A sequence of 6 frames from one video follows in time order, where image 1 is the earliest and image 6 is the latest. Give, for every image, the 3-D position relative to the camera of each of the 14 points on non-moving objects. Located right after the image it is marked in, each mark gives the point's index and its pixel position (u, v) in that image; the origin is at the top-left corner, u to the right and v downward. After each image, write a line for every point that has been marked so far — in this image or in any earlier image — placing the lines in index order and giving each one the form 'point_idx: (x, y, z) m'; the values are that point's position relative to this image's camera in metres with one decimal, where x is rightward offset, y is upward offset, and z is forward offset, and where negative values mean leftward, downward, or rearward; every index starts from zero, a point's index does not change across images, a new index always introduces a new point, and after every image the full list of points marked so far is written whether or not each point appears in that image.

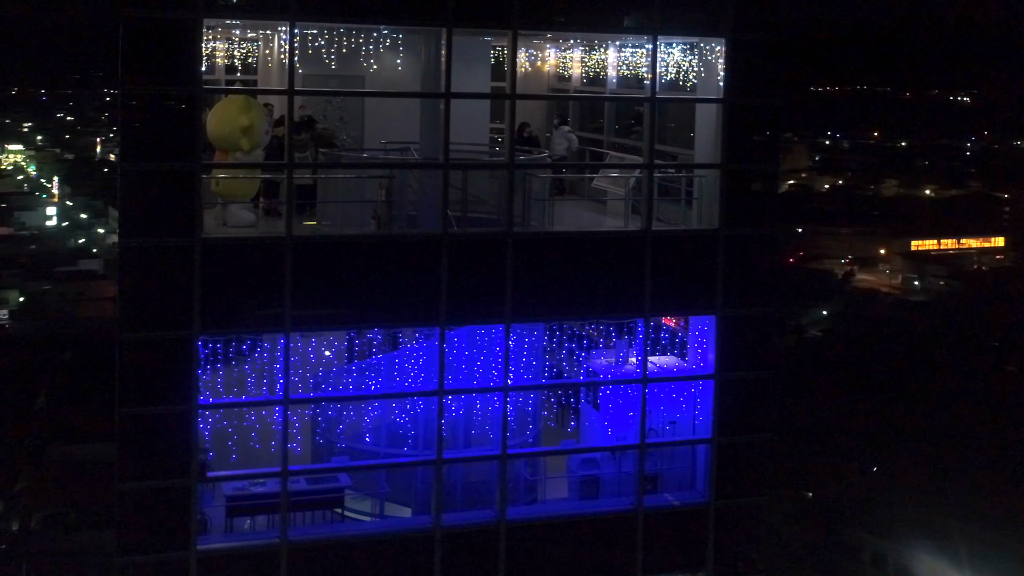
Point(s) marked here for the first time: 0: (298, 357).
0: (-2.7, -0.9, +13.2) m
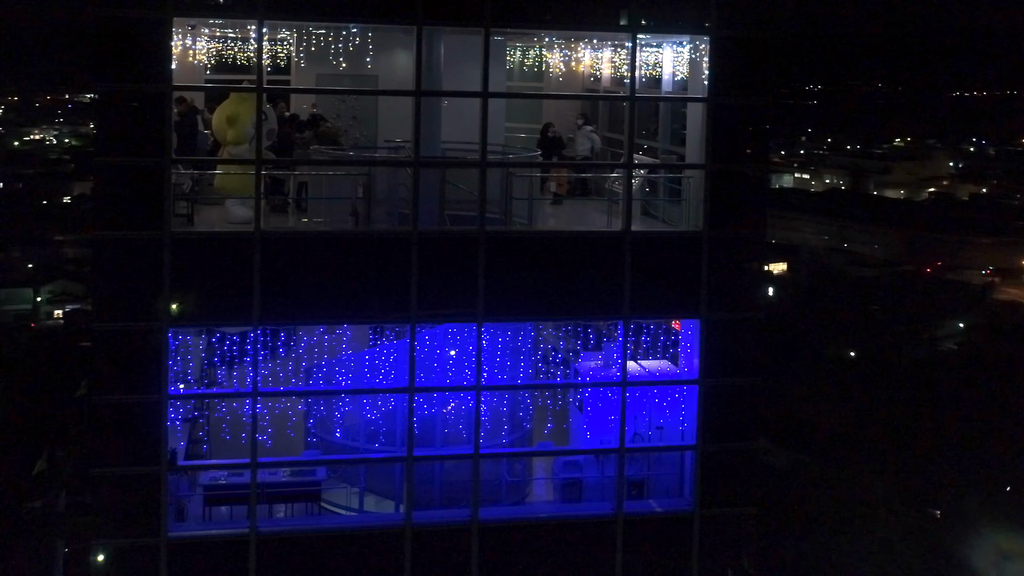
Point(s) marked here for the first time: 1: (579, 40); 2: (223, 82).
0: (-3.1, -0.8, +13.4) m
1: (+0.8, +3.3, +13.9) m
2: (-3.6, +2.6, +13.0) m
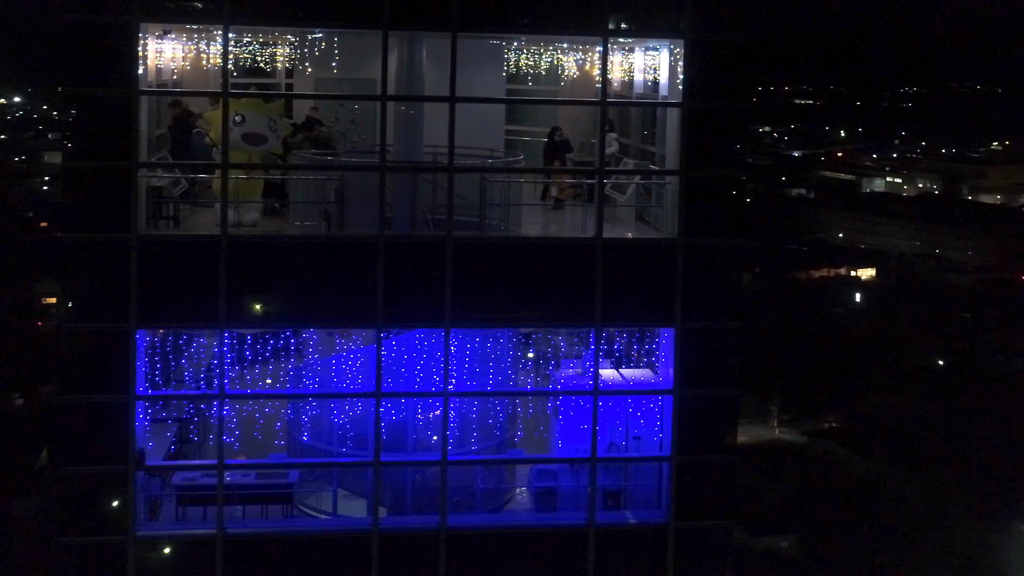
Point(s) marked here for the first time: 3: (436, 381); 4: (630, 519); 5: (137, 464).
0: (-3.6, -0.8, +13.5) m
1: (+0.4, +3.2, +13.7) m
2: (-4.1, +2.5, +13.2) m
3: (-1.0, -1.2, +13.9) m
4: (+1.6, -3.2, +14.5) m
5: (-4.8, -2.3, +13.5) m
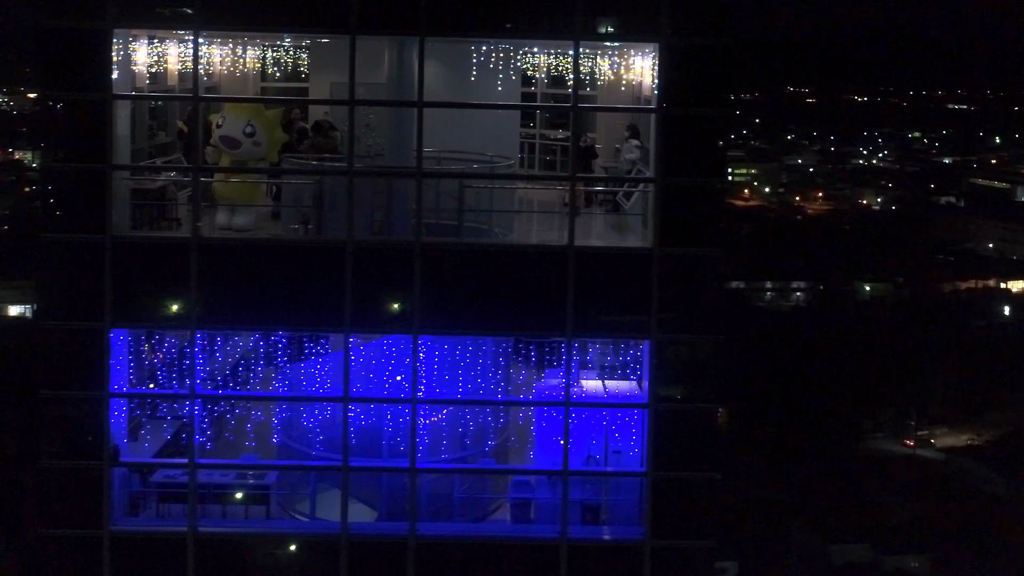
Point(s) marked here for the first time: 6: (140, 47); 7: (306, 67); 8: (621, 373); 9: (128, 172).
0: (-4.0, -0.9, +13.7) m
1: (+0.1, +3.1, +13.5) m
2: (-4.4, +2.5, +13.4) m
3: (-1.4, -1.3, +13.8) m
4: (+1.3, -3.3, +14.2) m
5: (-5.2, -2.3, +13.8) m
6: (-4.8, +3.1, +13.4) m
7: (-2.6, +2.8, +13.5) m
8: (+1.4, -1.1, +14.0) m
9: (-4.9, +1.5, +13.5) m
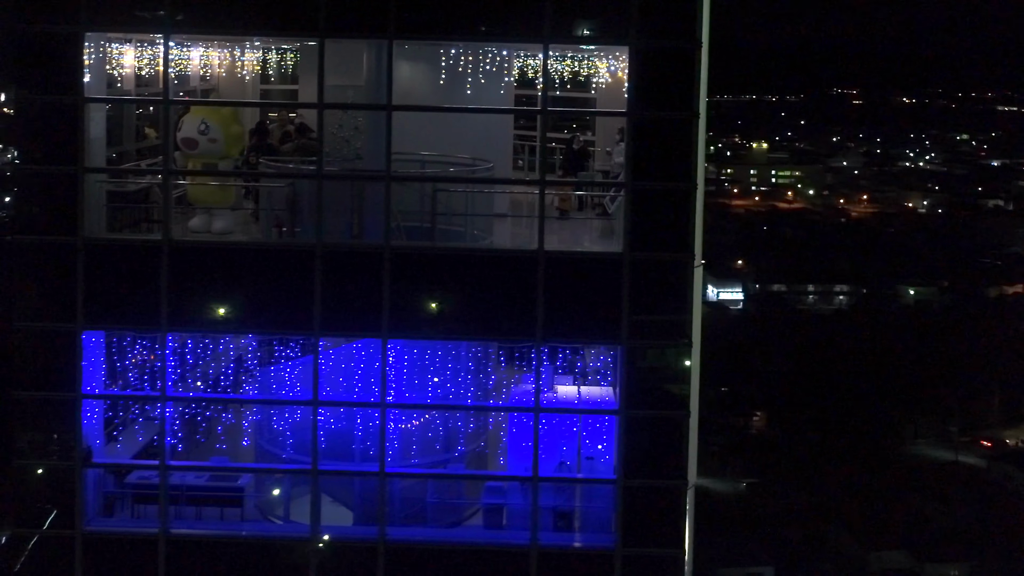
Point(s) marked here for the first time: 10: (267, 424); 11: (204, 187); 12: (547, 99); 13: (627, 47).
0: (-4.4, -0.9, +13.7) m
1: (-0.3, +3.0, +13.4) m
2: (-4.8, +2.5, +13.5) m
3: (-1.8, -1.4, +13.8) m
4: (+0.9, -3.4, +14.1) m
5: (-5.6, -2.3, +13.9) m
6: (-5.2, +3.1, +13.5) m
7: (-3.0, +2.8, +13.5) m
8: (+1.0, -1.2, +13.8) m
9: (-5.3, +1.5, +13.6) m
10: (-3.2, -1.8, +13.9) m
11: (-4.0, +1.3, +13.6) m
12: (+0.5, +2.4, +13.5) m
13: (+1.5, +3.1, +13.4) m
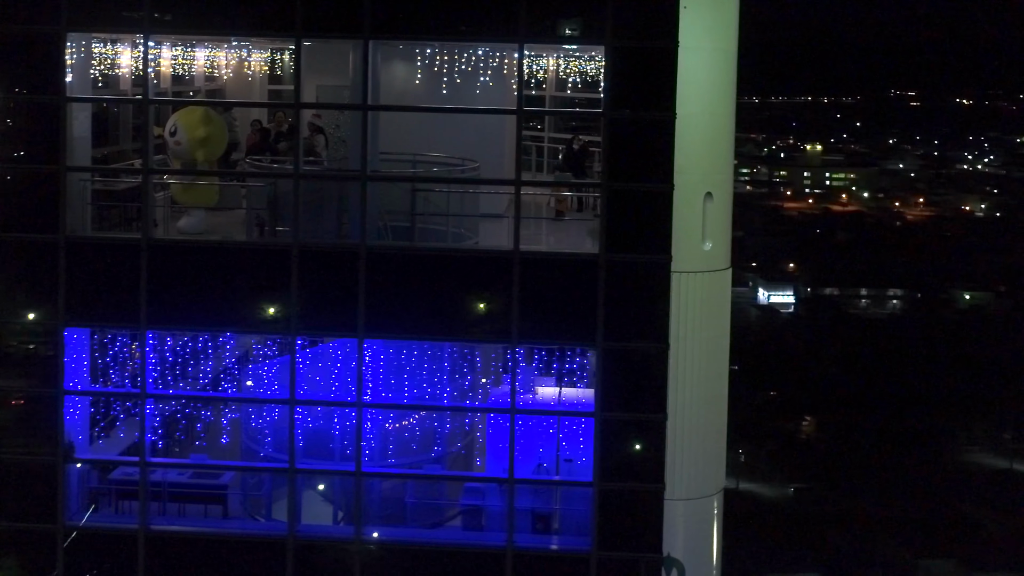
0: (-4.7, -0.9, +13.8) m
1: (-0.6, +3.0, +13.4) m
2: (-5.1, +2.5, +13.6) m
3: (-2.1, -1.4, +13.8) m
4: (+0.5, -3.4, +14.0) m
5: (-5.9, -2.2, +14.0) m
6: (-5.5, +3.1, +13.7) m
7: (-3.3, +2.8, +13.6) m
8: (+0.7, -1.2, +13.8) m
9: (-5.6, +1.5, +13.7) m
10: (-3.5, -1.8, +14.0) m
11: (-4.3, +1.3, +13.7) m
12: (+0.2, +2.4, +13.4) m
13: (+1.2, +3.0, +13.3) m
